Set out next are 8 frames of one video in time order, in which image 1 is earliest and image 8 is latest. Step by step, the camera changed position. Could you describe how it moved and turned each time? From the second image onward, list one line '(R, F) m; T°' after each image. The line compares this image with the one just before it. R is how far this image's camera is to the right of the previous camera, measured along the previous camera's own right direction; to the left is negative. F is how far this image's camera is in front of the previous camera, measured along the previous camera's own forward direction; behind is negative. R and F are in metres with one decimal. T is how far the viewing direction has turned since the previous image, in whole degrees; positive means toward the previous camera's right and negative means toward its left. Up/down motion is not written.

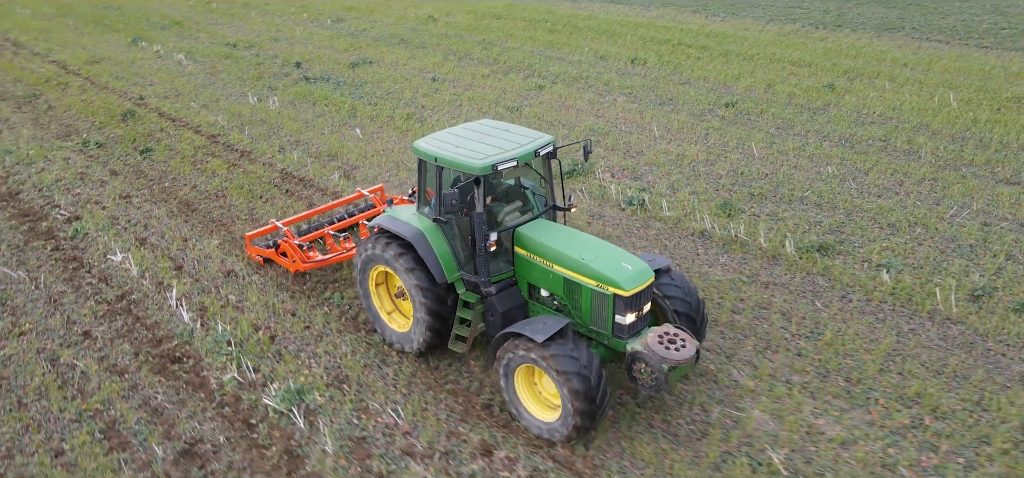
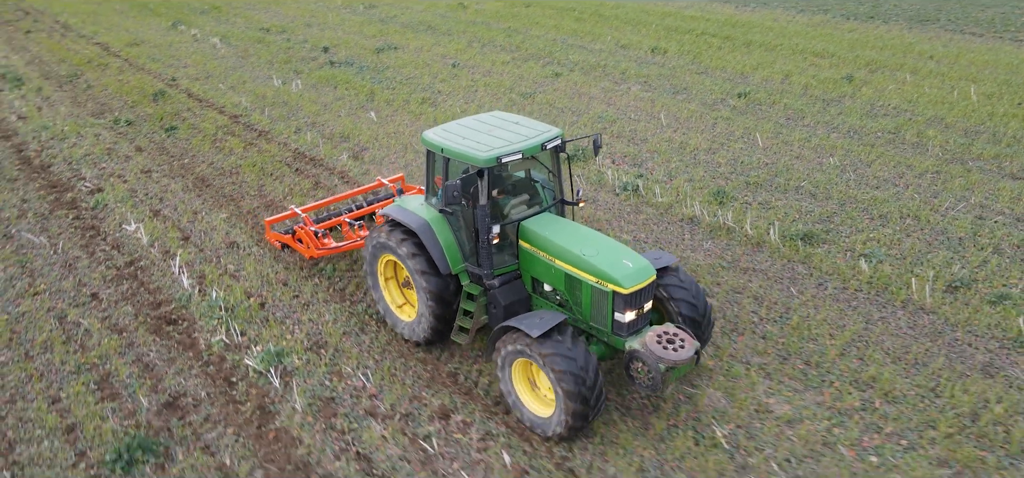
(+0.7, -0.3) m; -3°
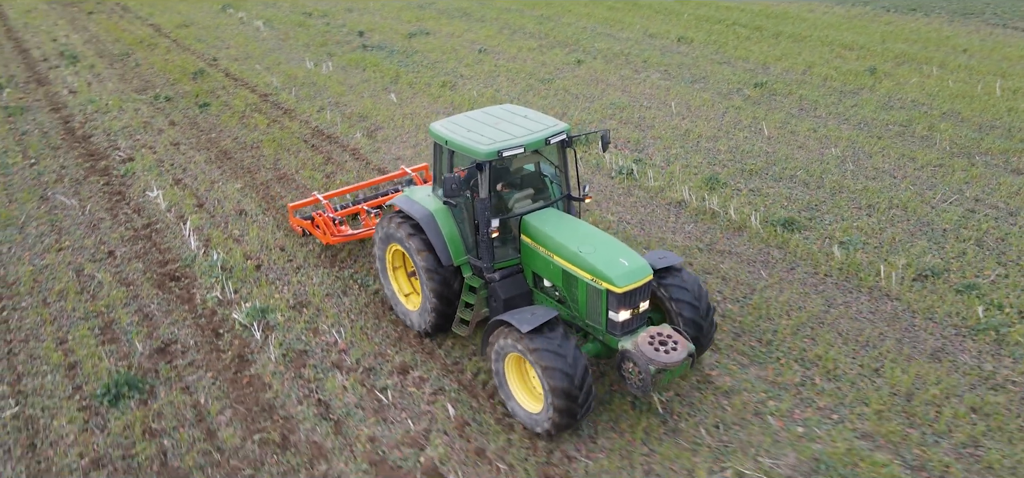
(+0.8, -0.4) m; -4°
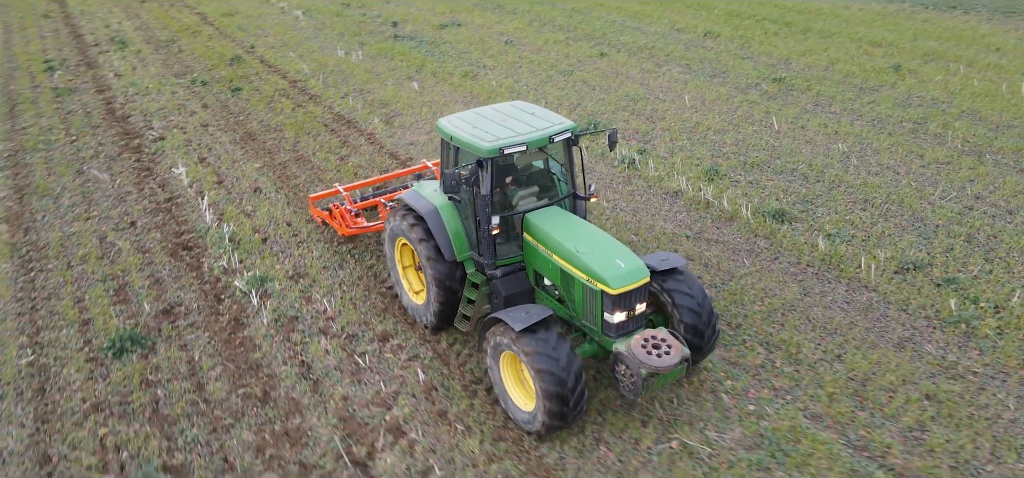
(+0.6, -0.3) m; -4°
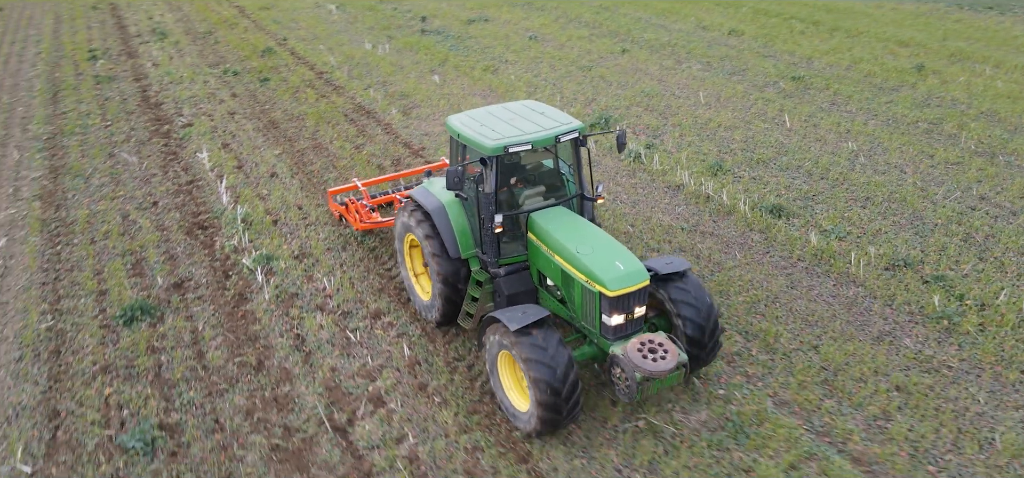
(+0.5, -0.2) m; -3°
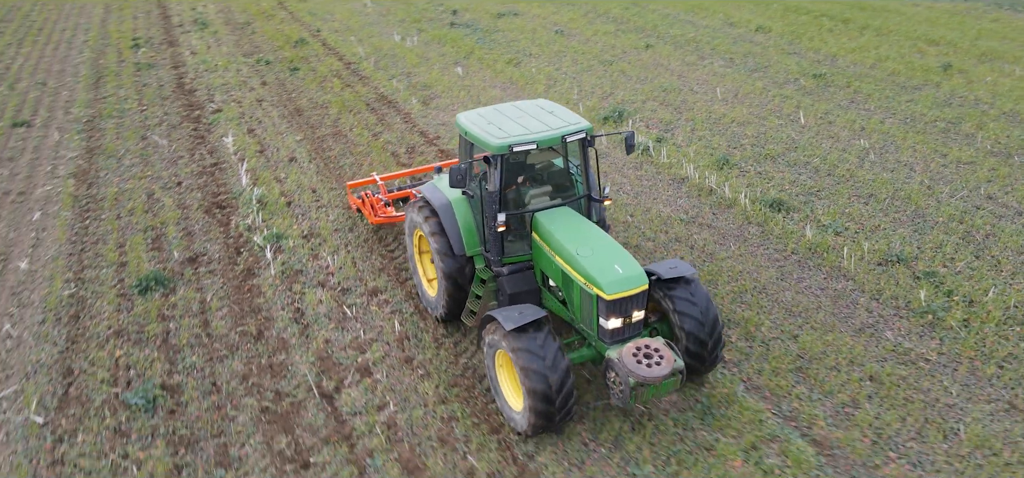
(+0.5, -0.2) m; -3°
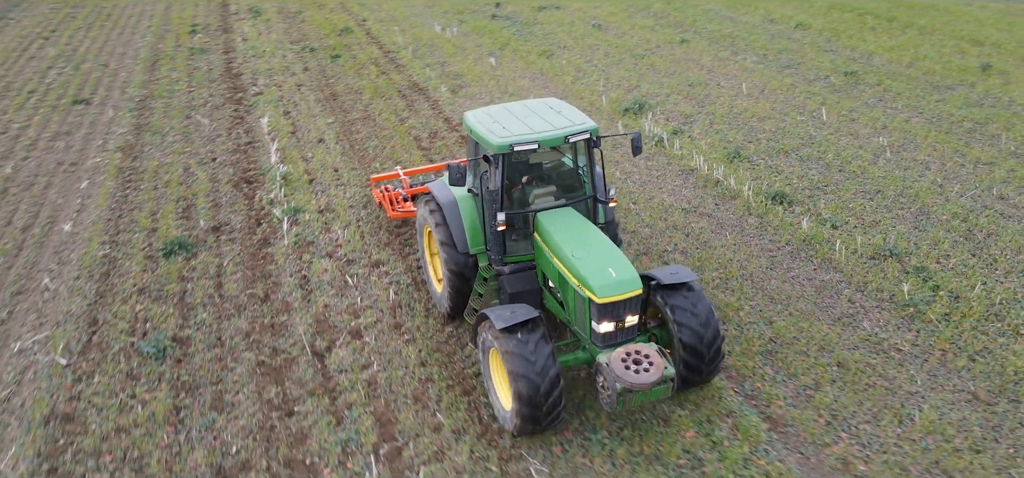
(+0.6, -0.3) m; -4°
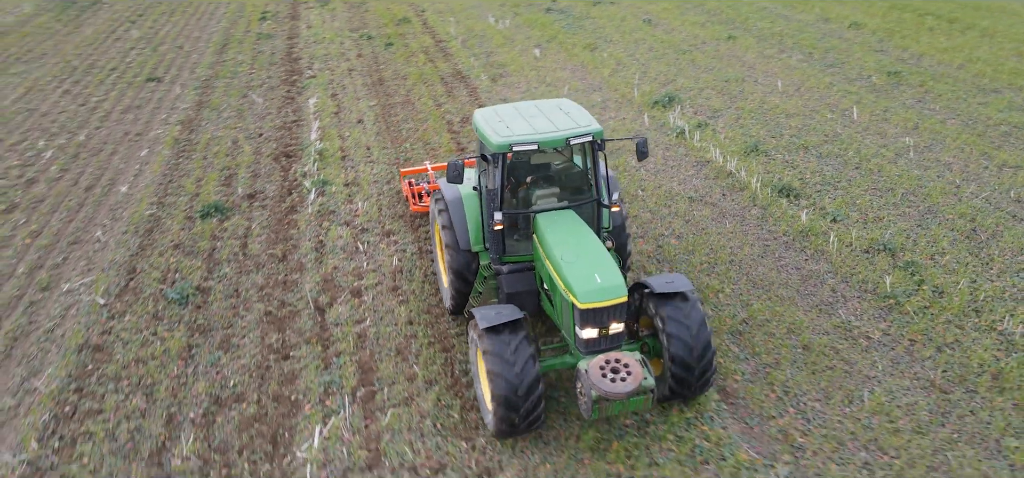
(+0.8, -0.4) m; -6°
